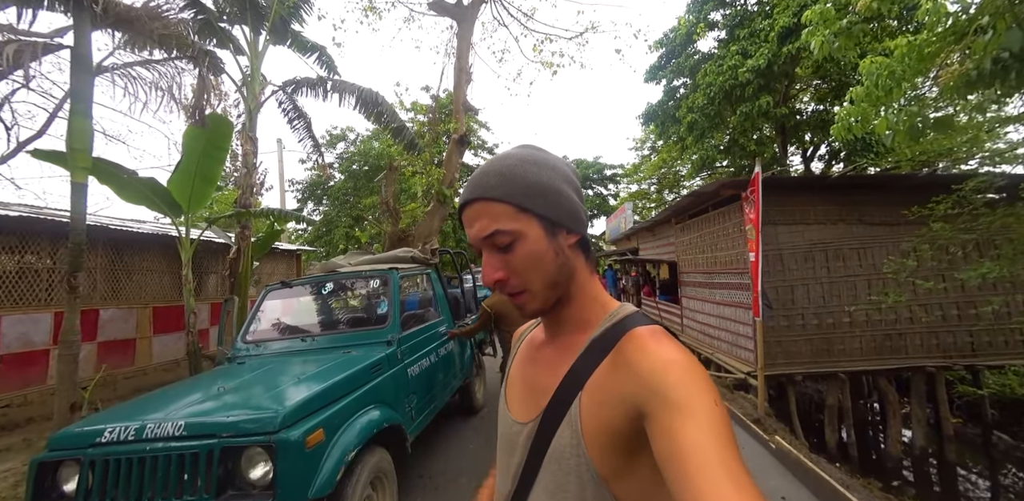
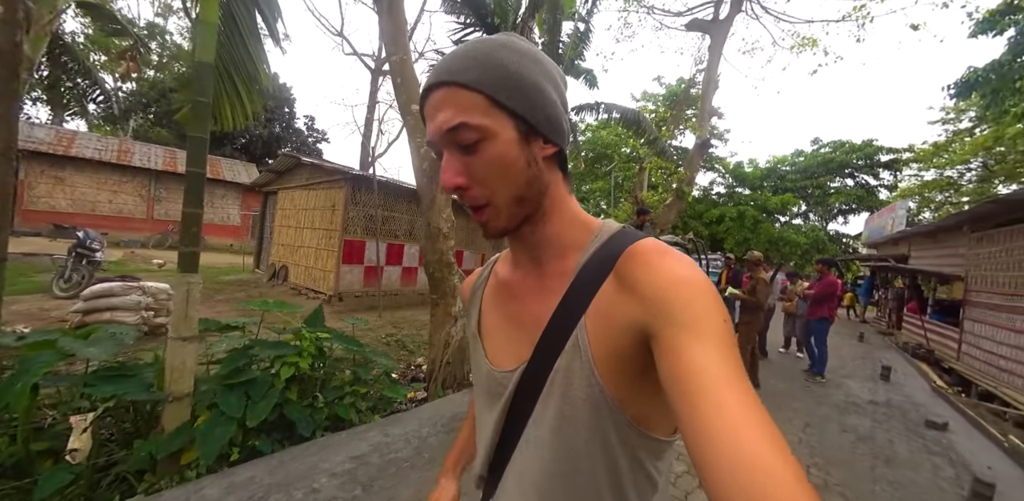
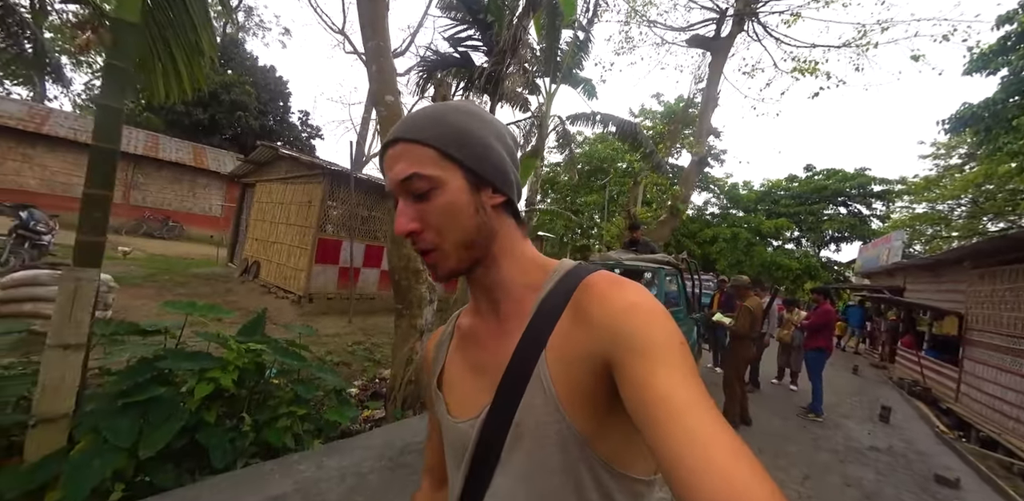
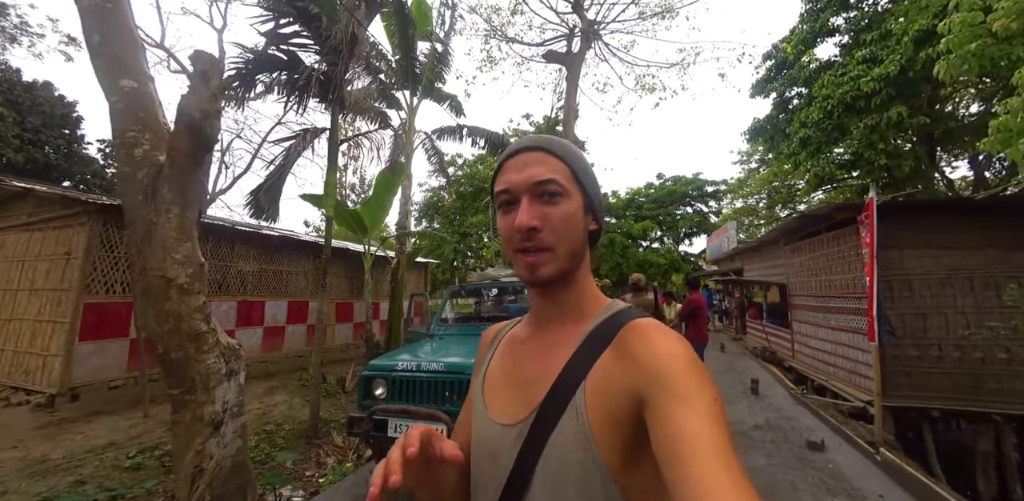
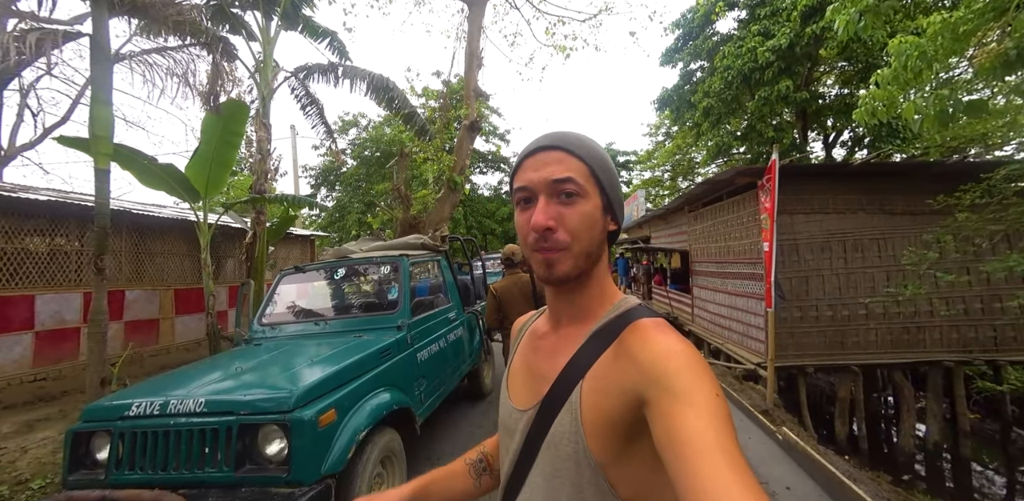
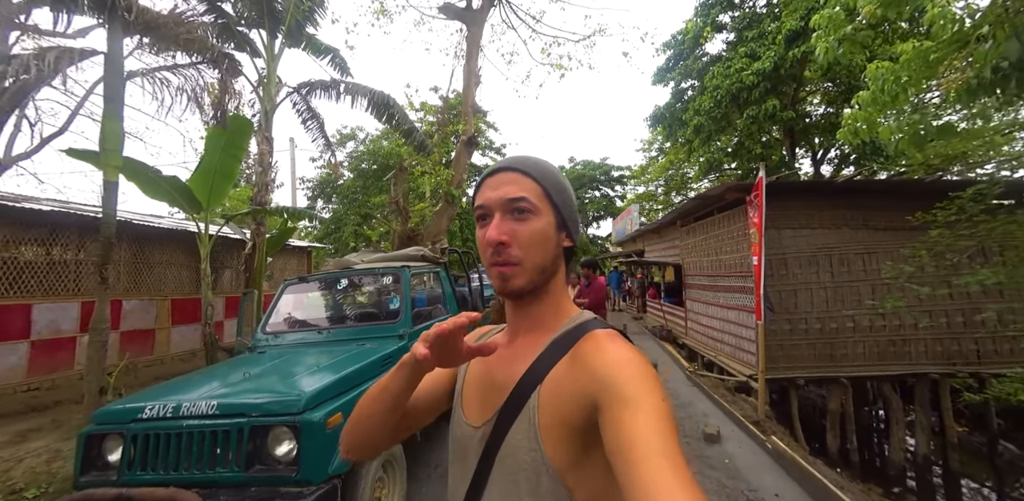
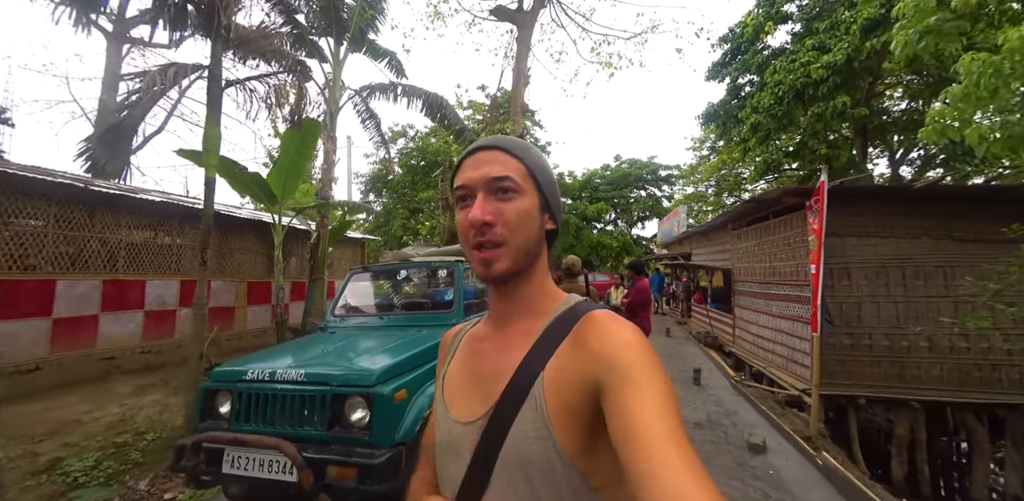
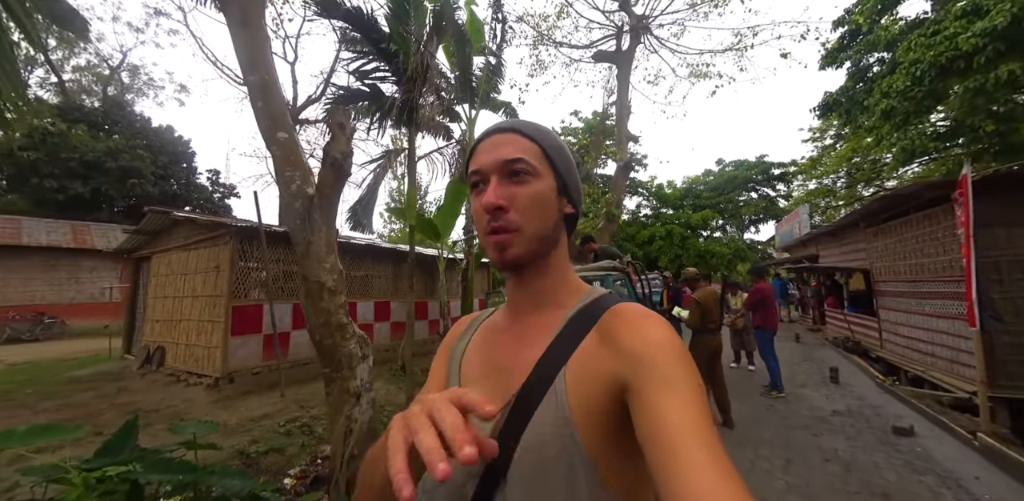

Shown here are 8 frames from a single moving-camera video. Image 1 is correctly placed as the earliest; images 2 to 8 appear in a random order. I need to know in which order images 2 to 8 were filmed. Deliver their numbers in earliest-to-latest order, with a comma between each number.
5, 6, 7, 4, 8, 3, 2
